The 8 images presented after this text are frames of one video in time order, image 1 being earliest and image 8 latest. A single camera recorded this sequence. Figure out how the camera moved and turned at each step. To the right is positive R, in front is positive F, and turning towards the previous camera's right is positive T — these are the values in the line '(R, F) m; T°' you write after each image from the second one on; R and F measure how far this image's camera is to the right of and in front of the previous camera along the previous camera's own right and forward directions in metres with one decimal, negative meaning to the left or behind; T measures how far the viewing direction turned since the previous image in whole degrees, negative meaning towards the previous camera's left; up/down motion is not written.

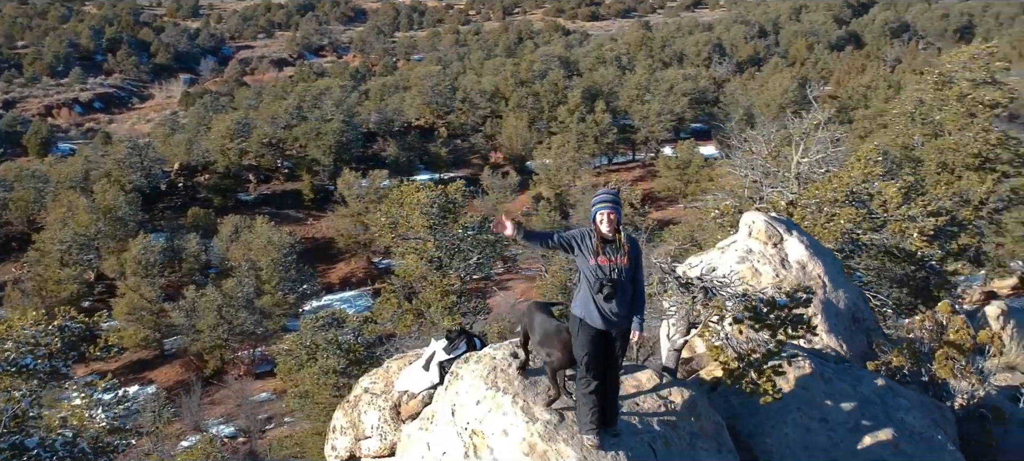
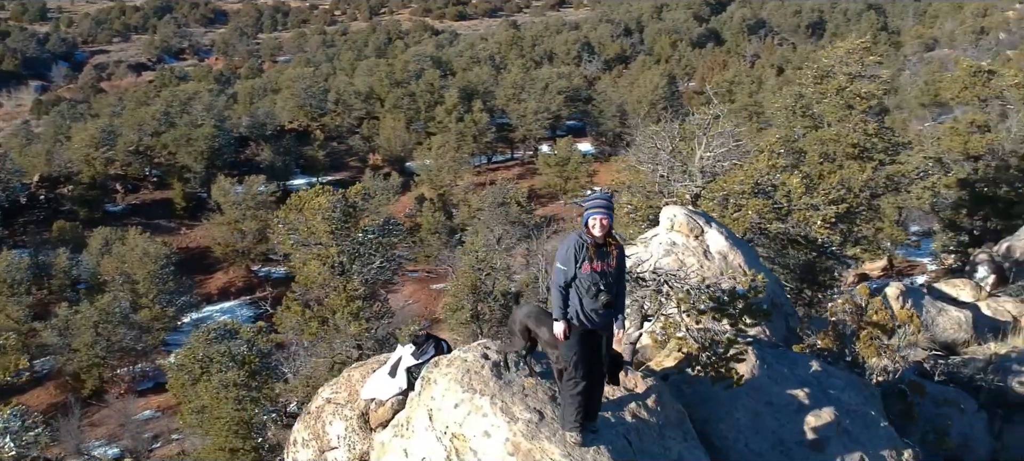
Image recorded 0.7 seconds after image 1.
(-0.5, 0.0) m; +7°
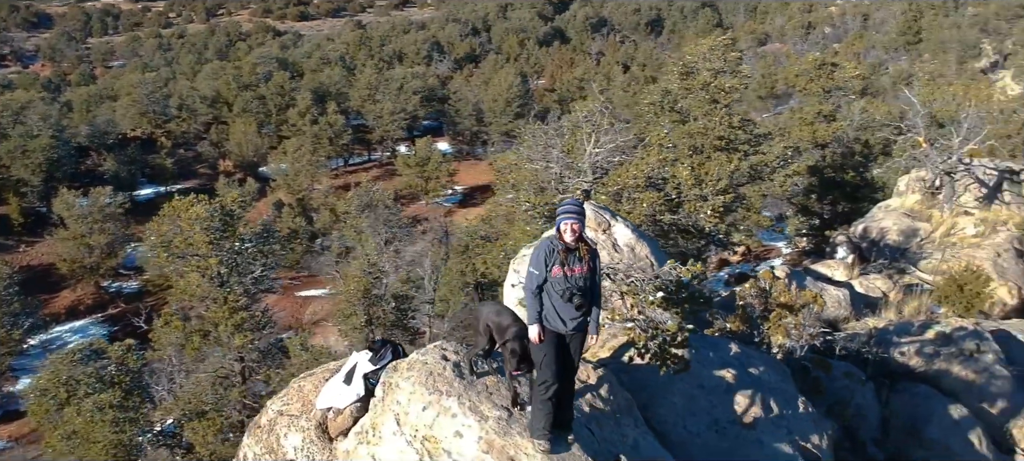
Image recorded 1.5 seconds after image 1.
(-0.6, 0.0) m; +9°
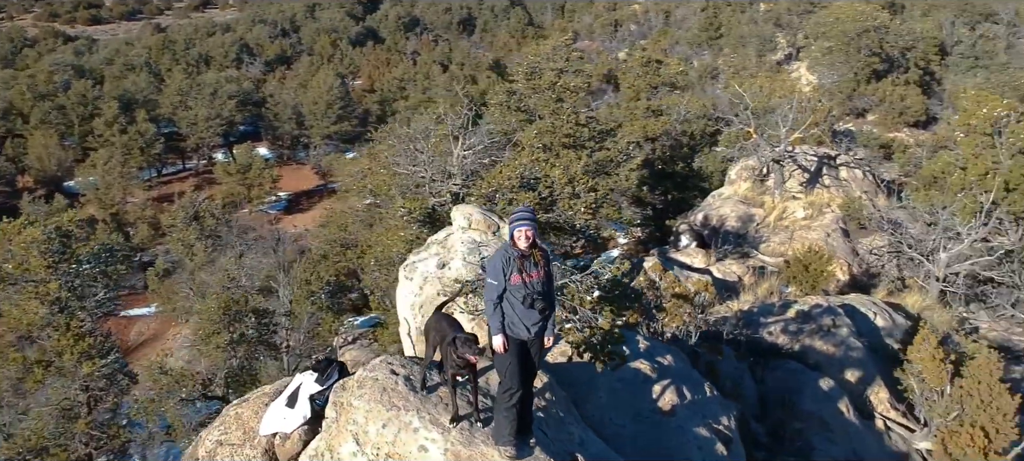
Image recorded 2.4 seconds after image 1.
(-0.7, 0.0) m; +11°
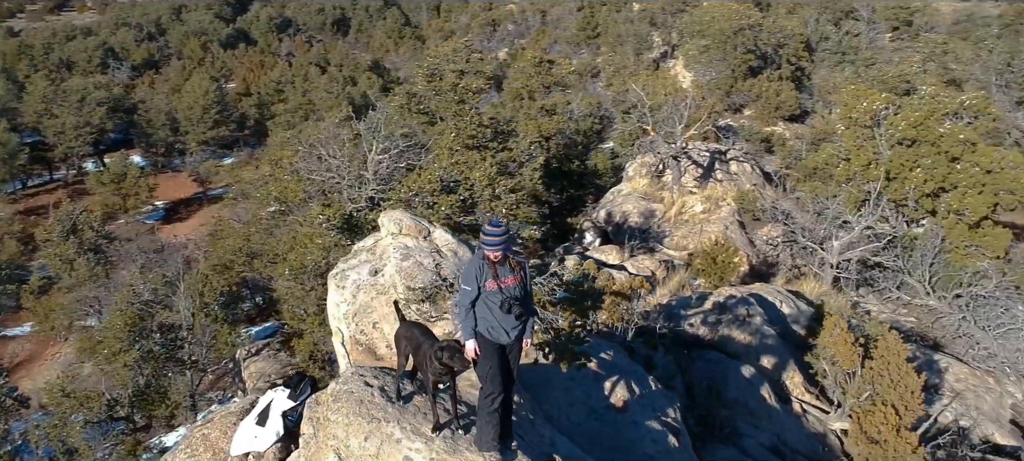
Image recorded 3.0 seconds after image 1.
(-0.5, 0.0) m; +7°
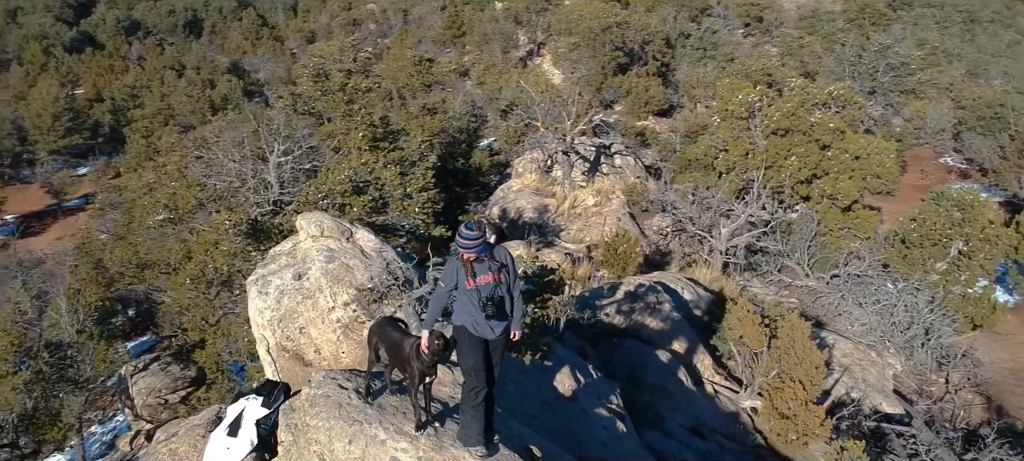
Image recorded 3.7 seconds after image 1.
(-0.6, 0.0) m; +8°
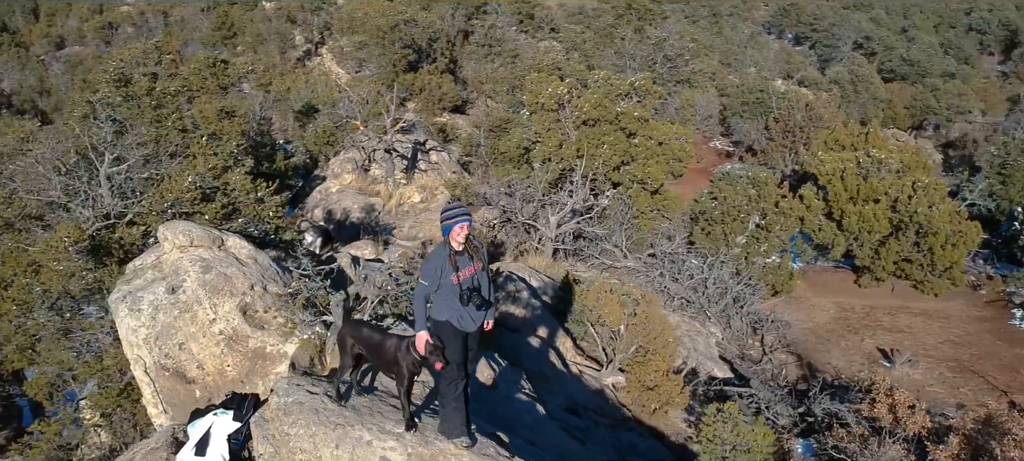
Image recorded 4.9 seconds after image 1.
(-1.0, +0.1) m; +13°
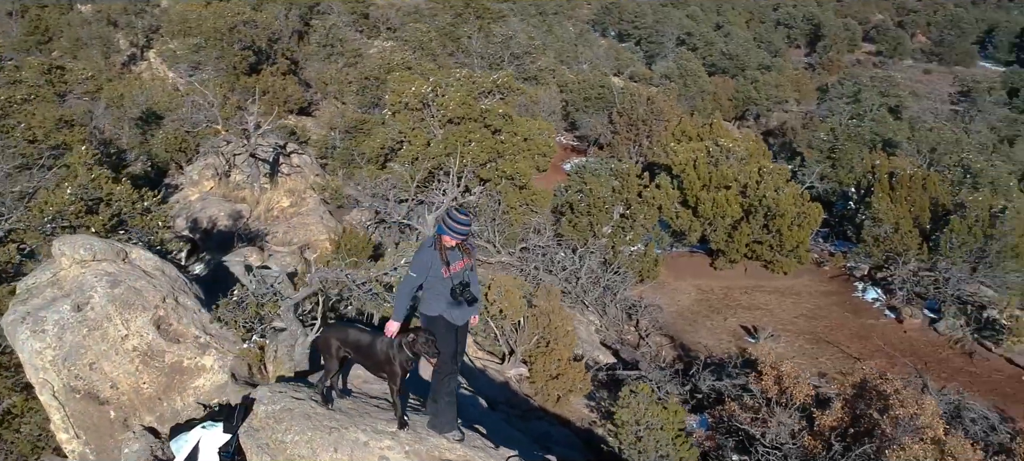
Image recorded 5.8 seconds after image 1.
(-0.8, 0.0) m; +10°
